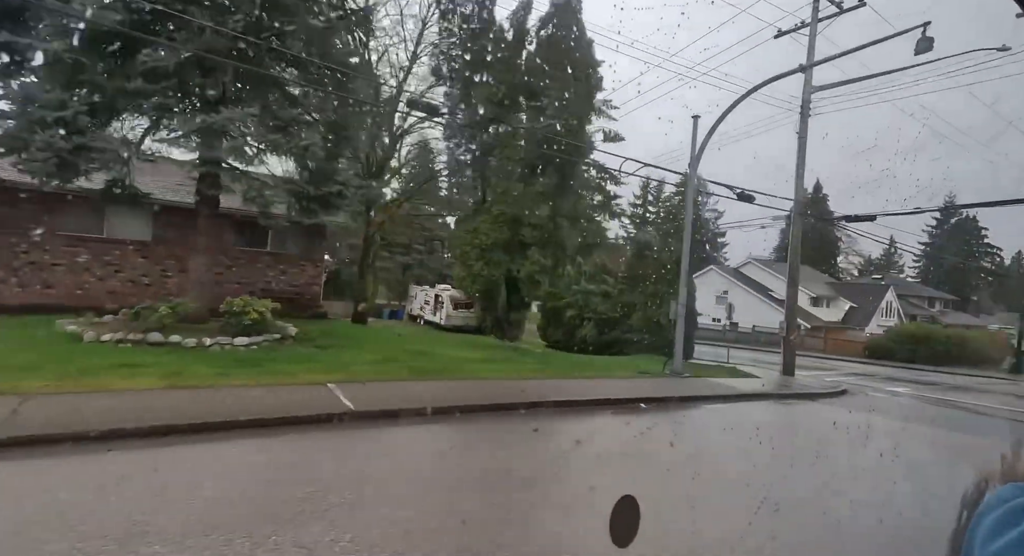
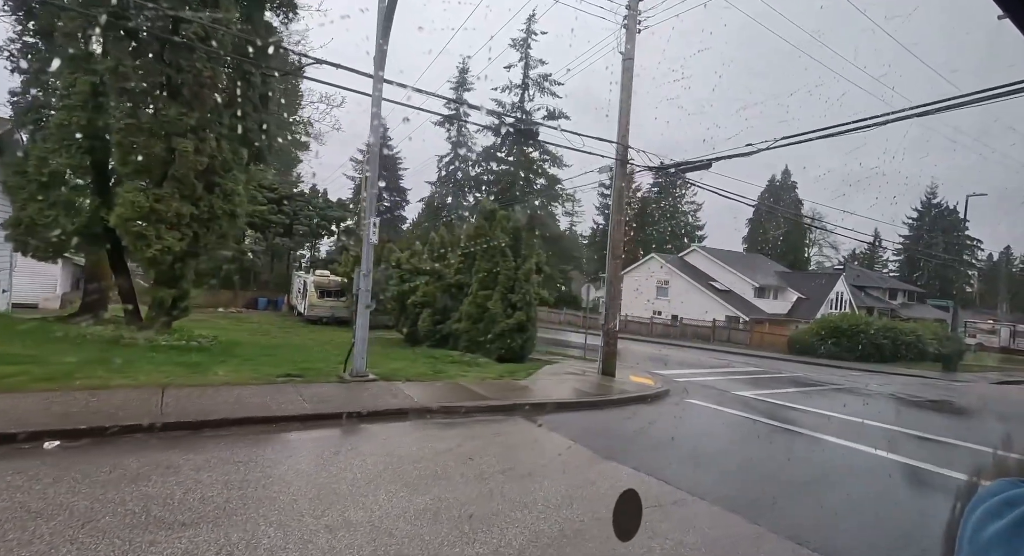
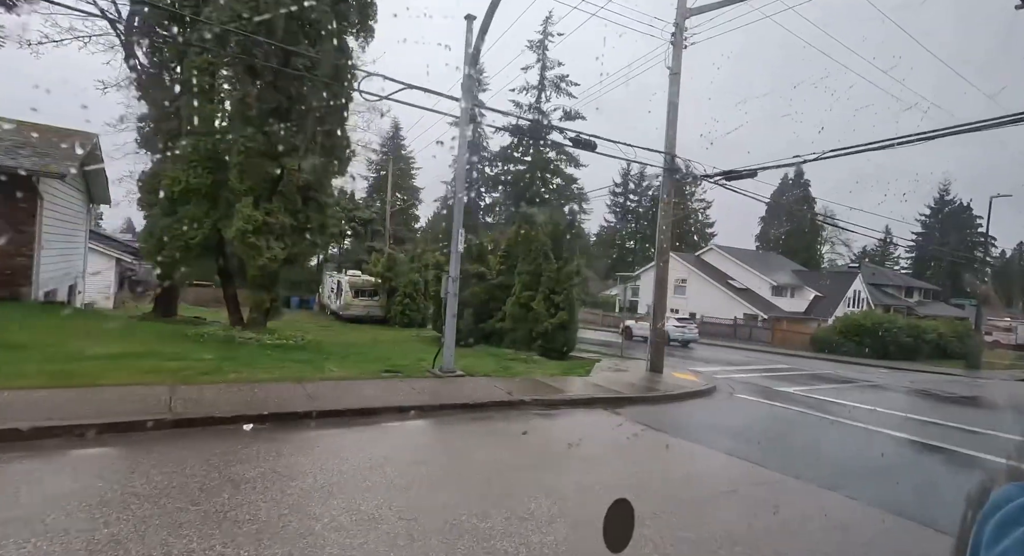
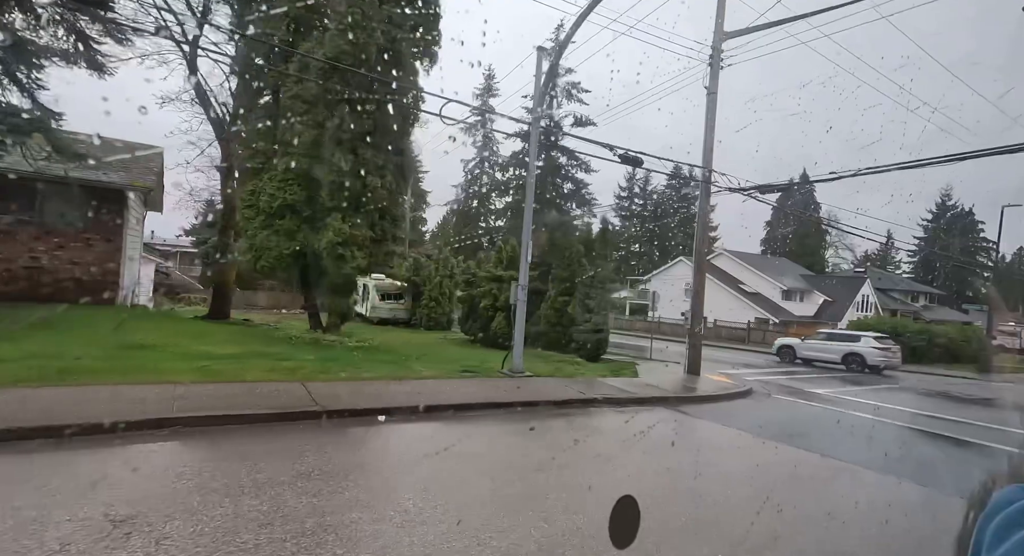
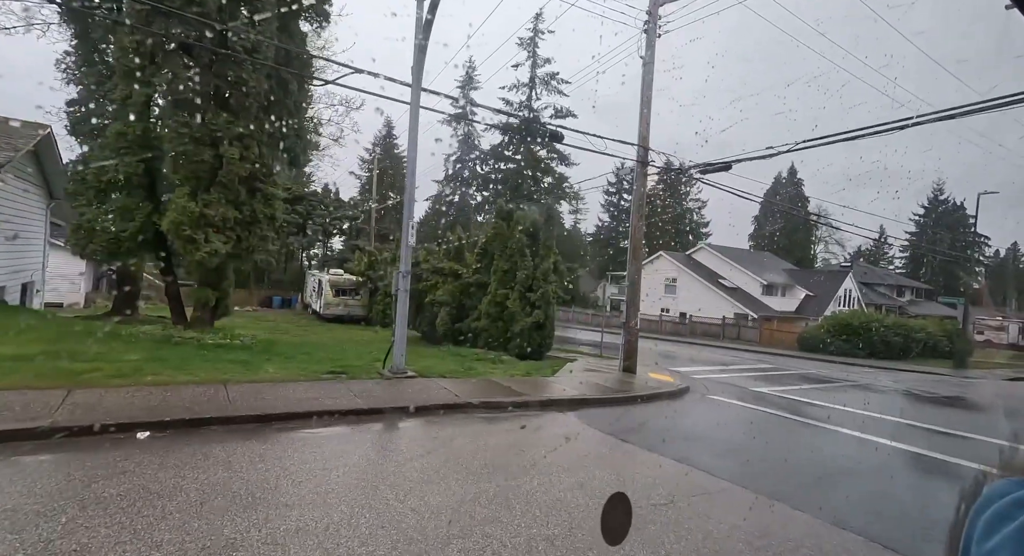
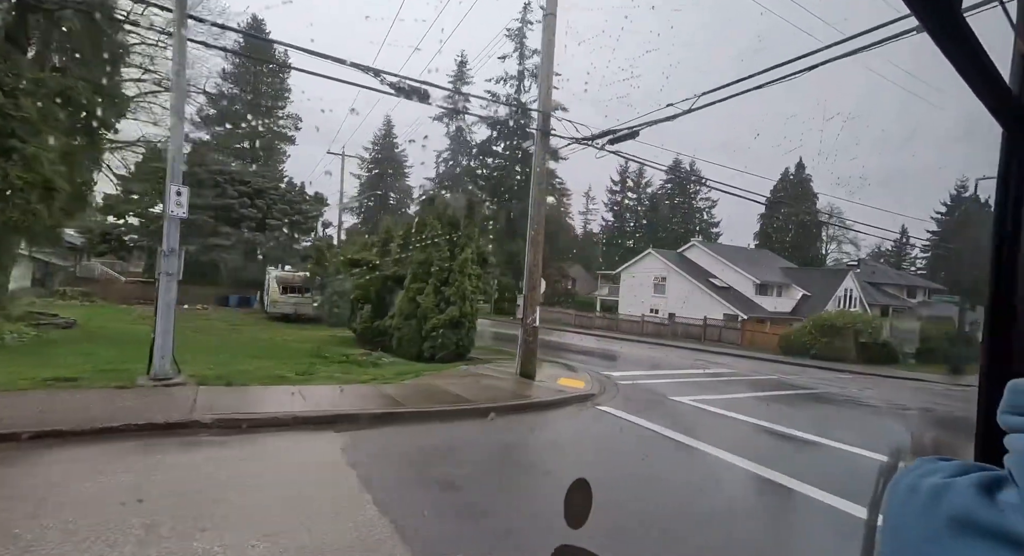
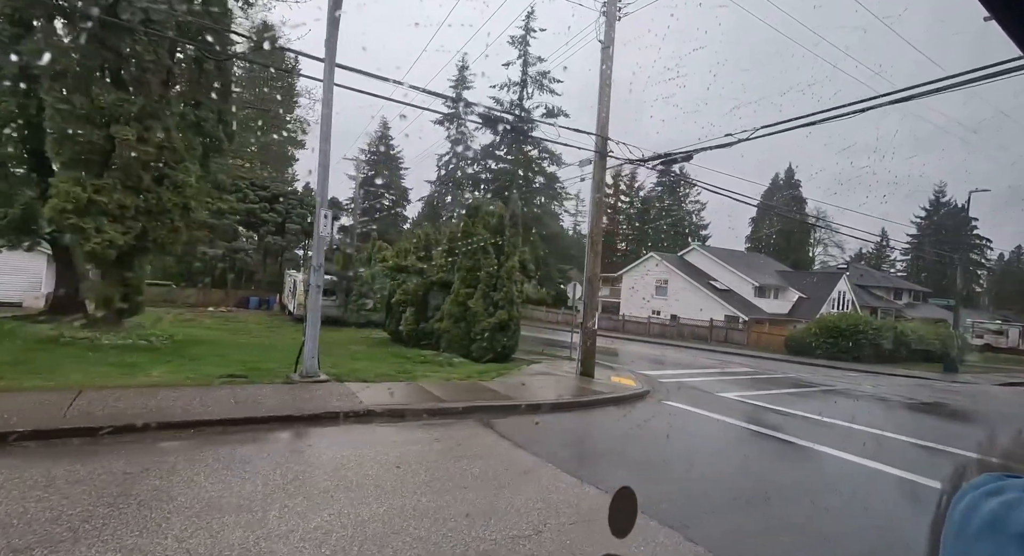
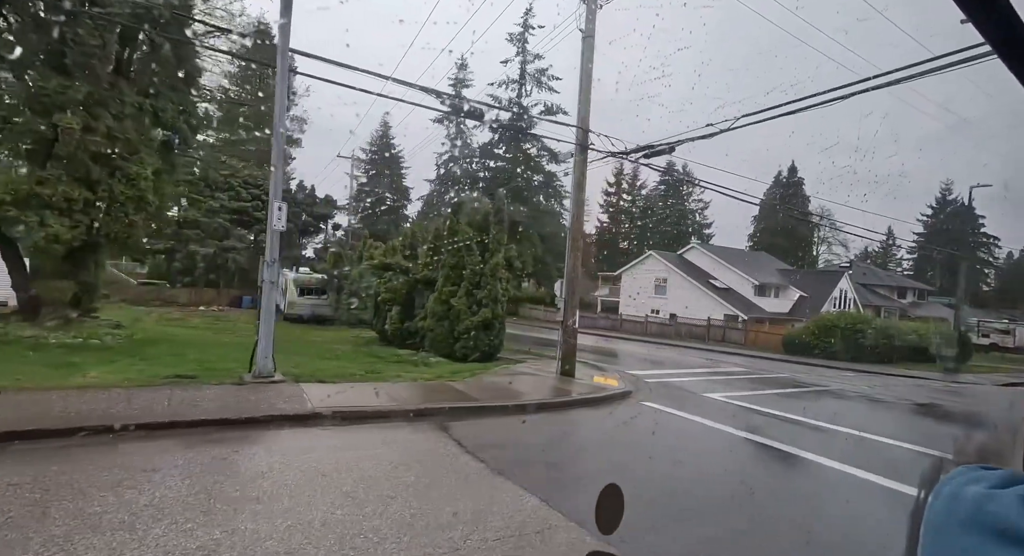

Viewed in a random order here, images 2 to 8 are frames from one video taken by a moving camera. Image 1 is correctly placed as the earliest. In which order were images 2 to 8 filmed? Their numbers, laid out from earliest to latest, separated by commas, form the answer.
4, 3, 5, 2, 7, 8, 6
